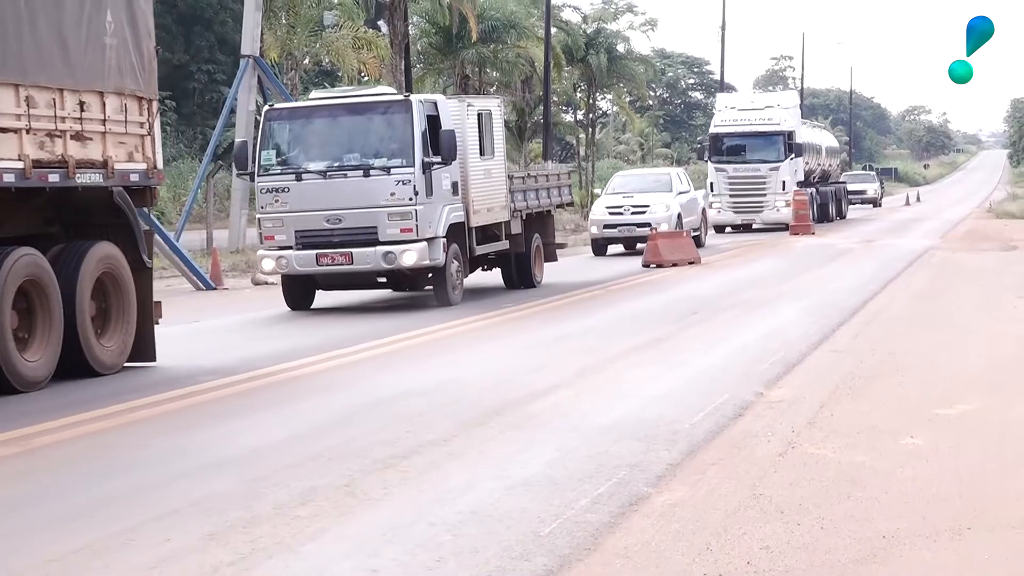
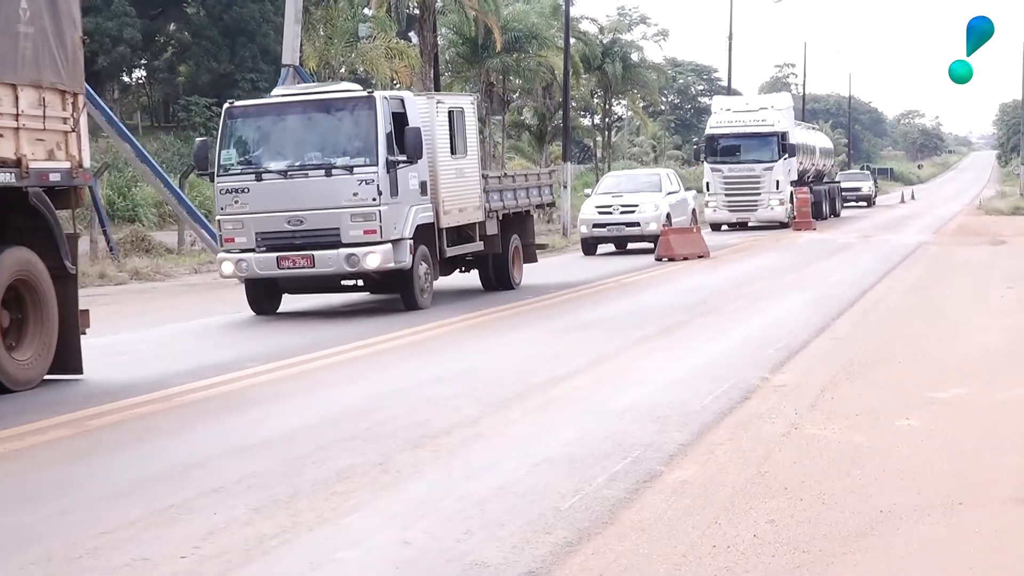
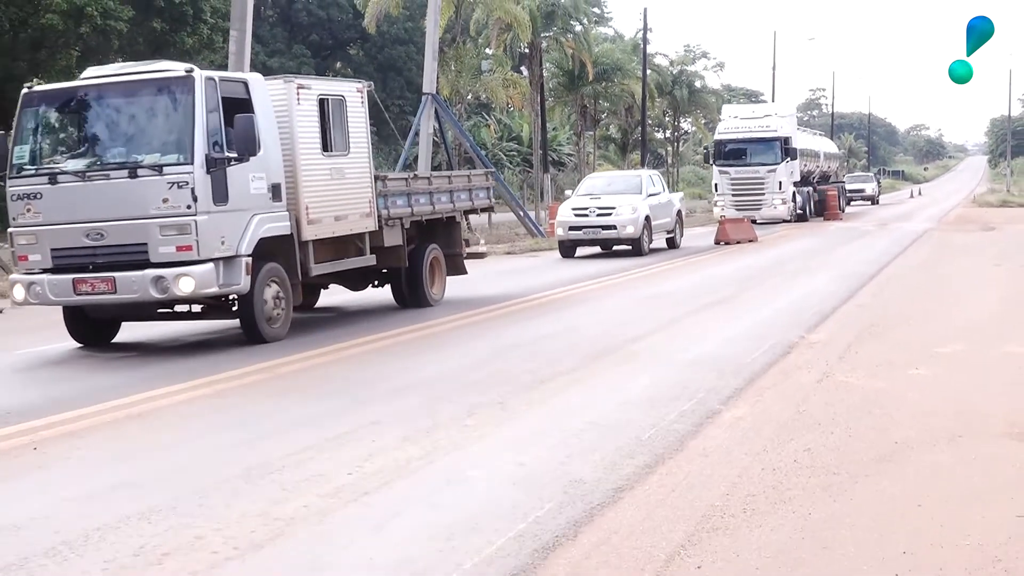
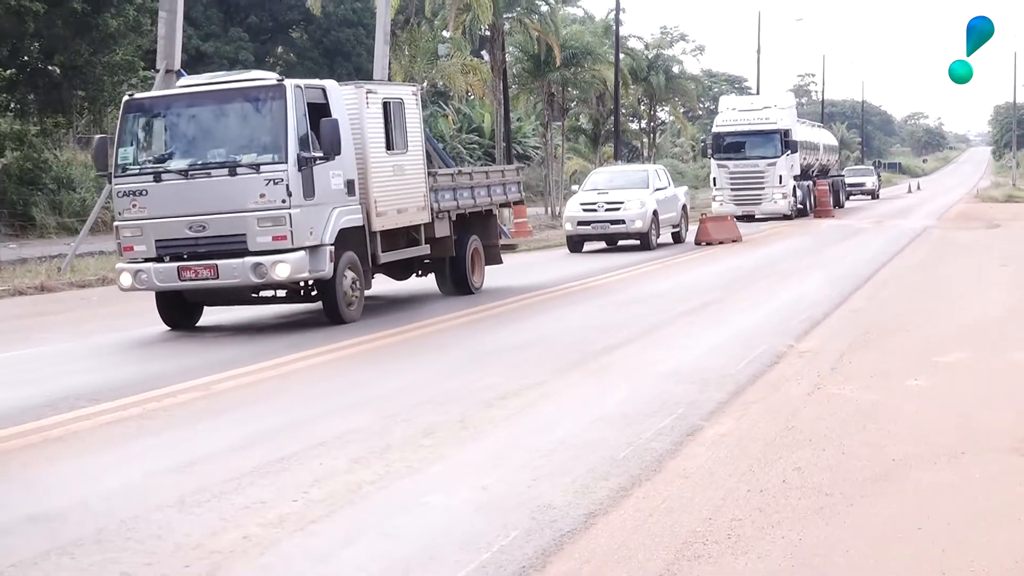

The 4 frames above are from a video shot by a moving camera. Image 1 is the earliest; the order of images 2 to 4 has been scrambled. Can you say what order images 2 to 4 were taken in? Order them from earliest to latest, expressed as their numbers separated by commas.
2, 4, 3
